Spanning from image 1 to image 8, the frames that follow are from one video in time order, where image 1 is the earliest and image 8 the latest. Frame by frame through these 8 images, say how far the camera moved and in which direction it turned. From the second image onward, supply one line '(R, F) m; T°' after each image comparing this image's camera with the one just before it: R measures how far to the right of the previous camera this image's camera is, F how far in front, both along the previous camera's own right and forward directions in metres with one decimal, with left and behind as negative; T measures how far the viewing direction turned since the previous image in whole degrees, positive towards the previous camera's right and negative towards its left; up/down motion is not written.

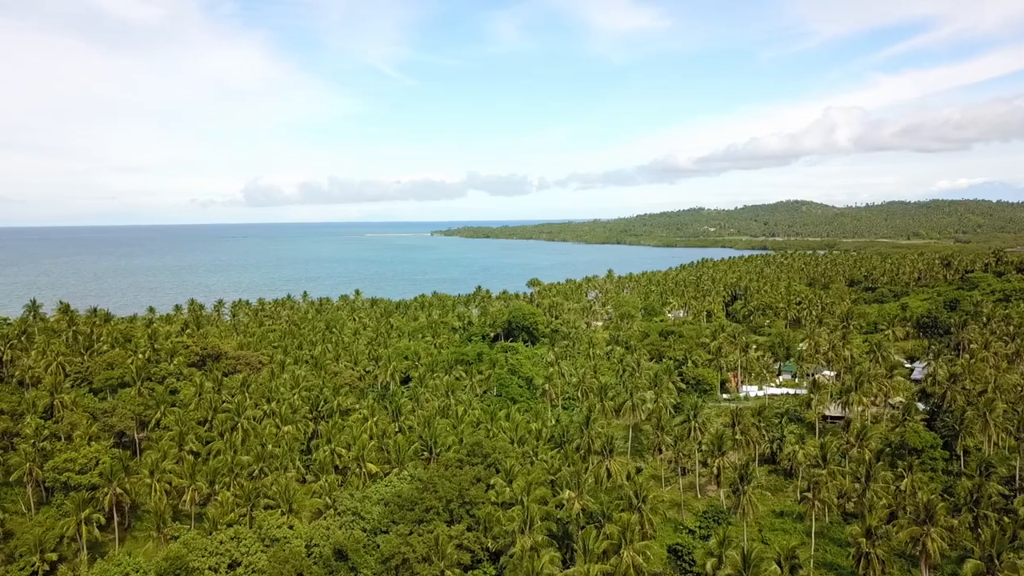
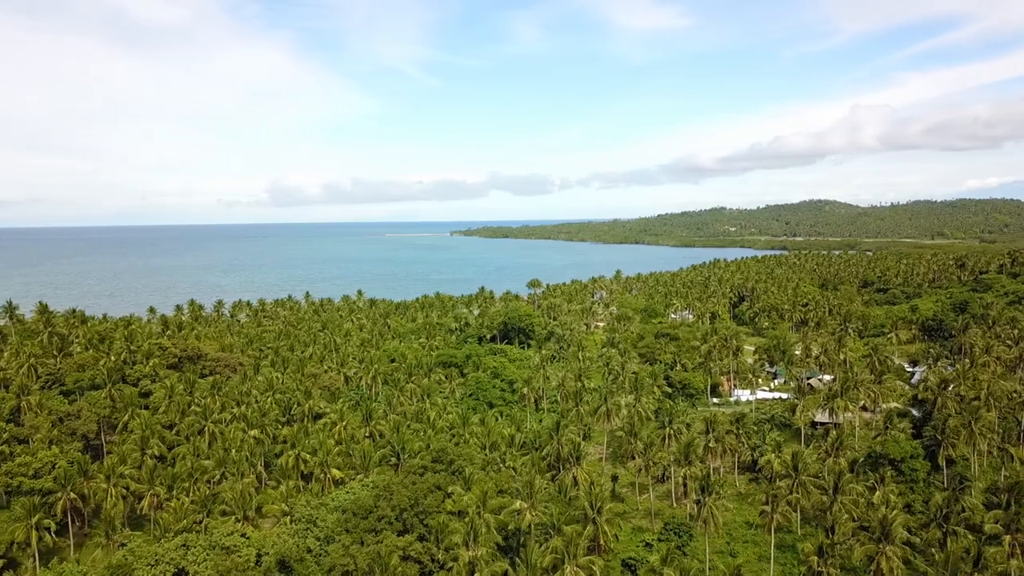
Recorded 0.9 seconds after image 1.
(+3.5, +1.3) m; -1°
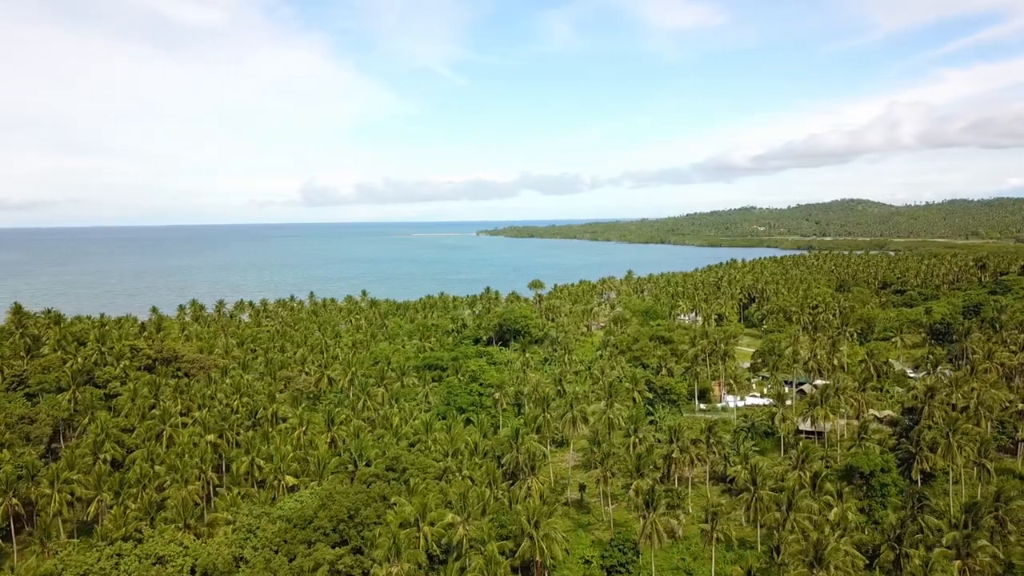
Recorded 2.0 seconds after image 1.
(+4.6, +1.5) m; -1°
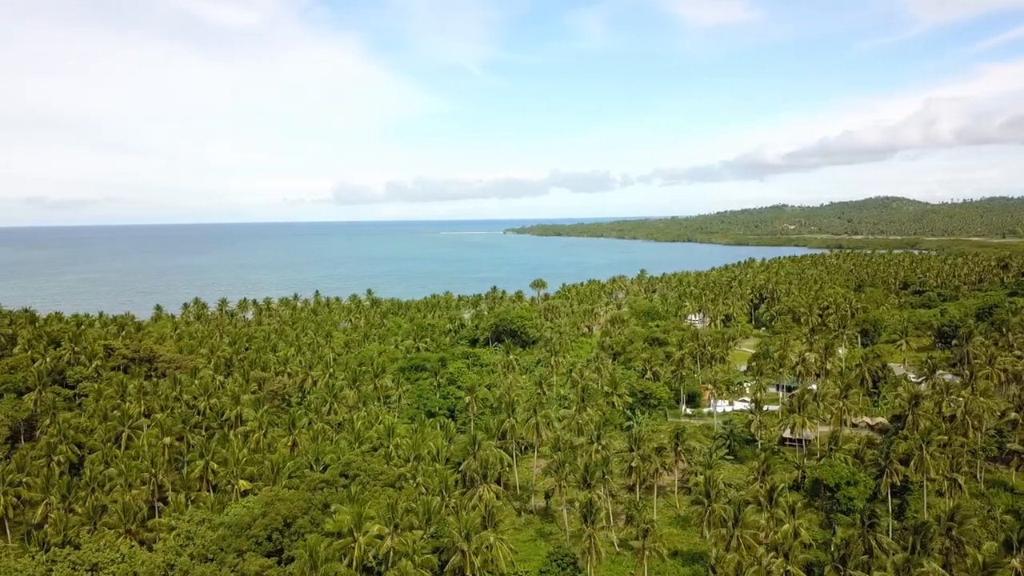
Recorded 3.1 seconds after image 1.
(+4.5, +1.5) m; -2°
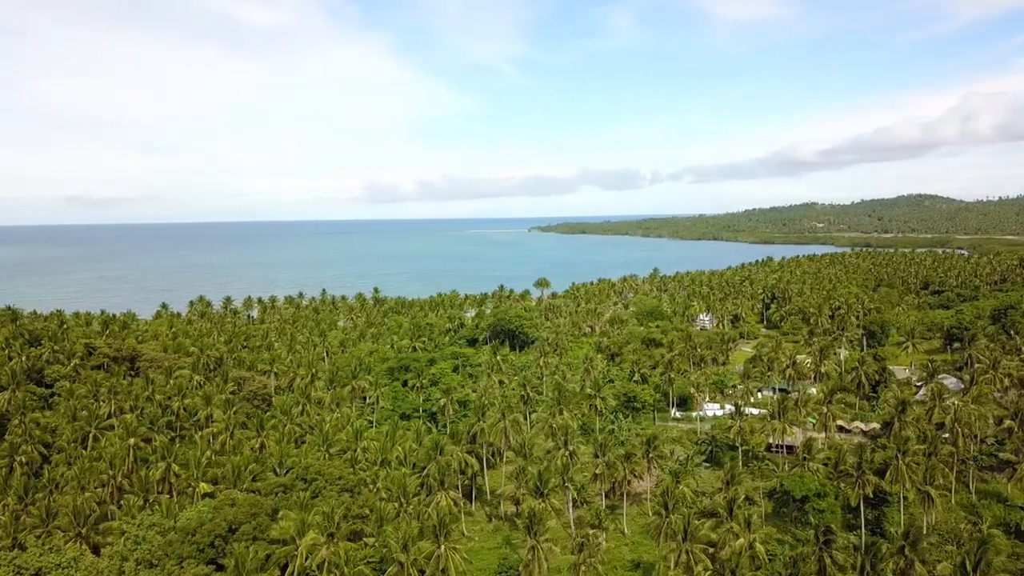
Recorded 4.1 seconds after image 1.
(+3.9, +1.3) m; -1°
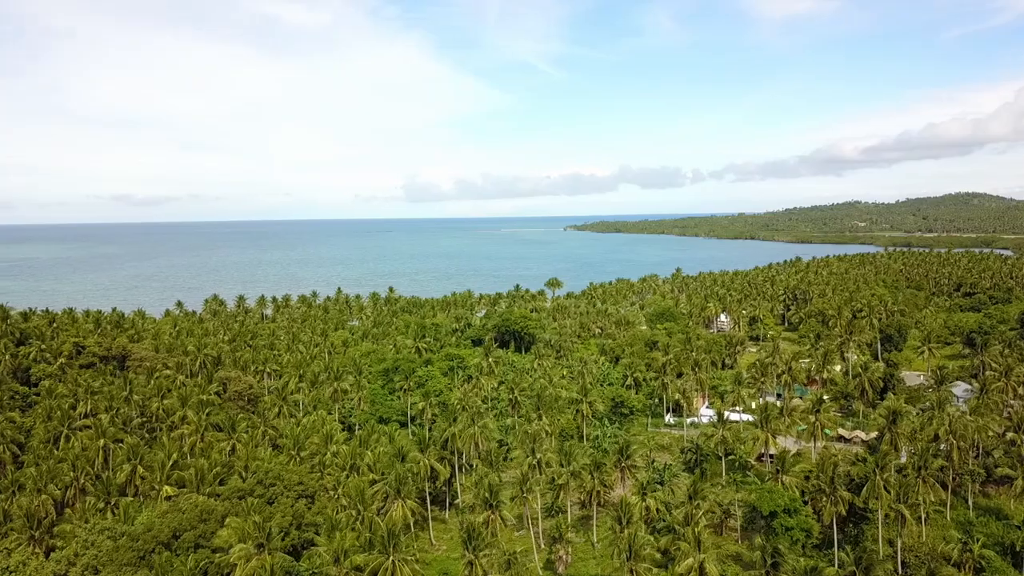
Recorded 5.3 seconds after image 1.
(+4.4, +1.4) m; -2°
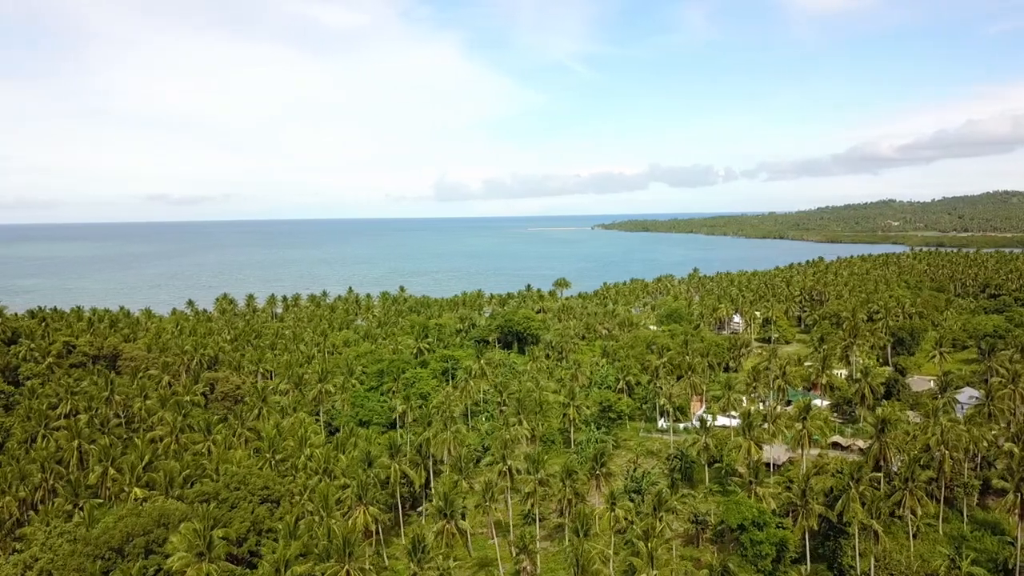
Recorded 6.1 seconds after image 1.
(+3.5, +1.1) m; -2°
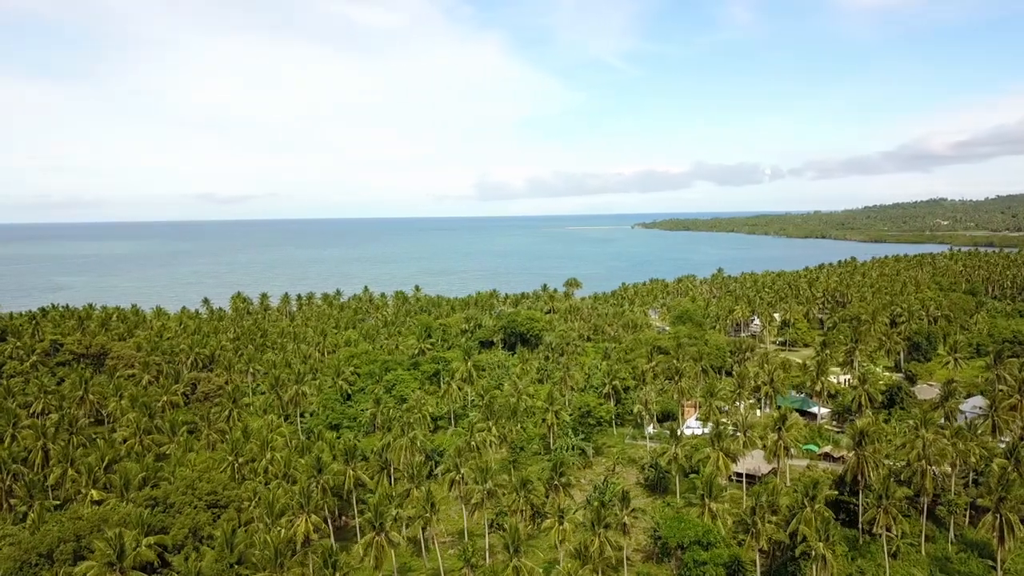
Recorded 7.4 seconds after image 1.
(+5.2, +1.4) m; -2°
